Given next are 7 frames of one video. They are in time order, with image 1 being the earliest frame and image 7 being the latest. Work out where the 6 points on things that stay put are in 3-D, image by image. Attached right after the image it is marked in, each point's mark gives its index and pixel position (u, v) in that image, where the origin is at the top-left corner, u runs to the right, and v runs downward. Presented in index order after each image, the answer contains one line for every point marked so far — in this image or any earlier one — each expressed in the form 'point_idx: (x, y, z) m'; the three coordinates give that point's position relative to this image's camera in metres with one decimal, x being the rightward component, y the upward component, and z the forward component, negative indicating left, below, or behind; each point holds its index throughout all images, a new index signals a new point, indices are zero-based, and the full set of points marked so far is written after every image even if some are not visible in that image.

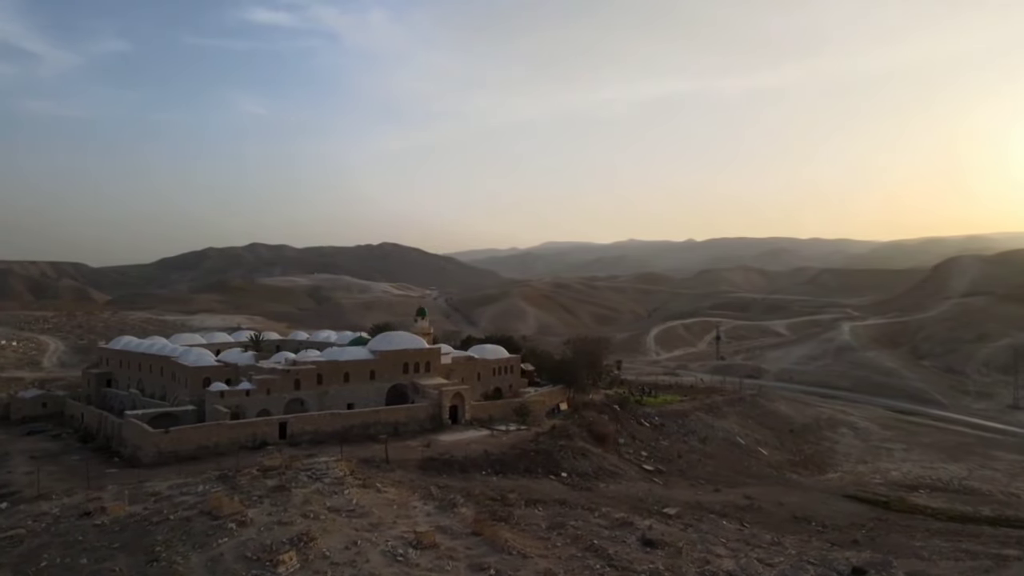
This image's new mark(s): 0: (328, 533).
0: (-3.5, -4.7, +14.2) m
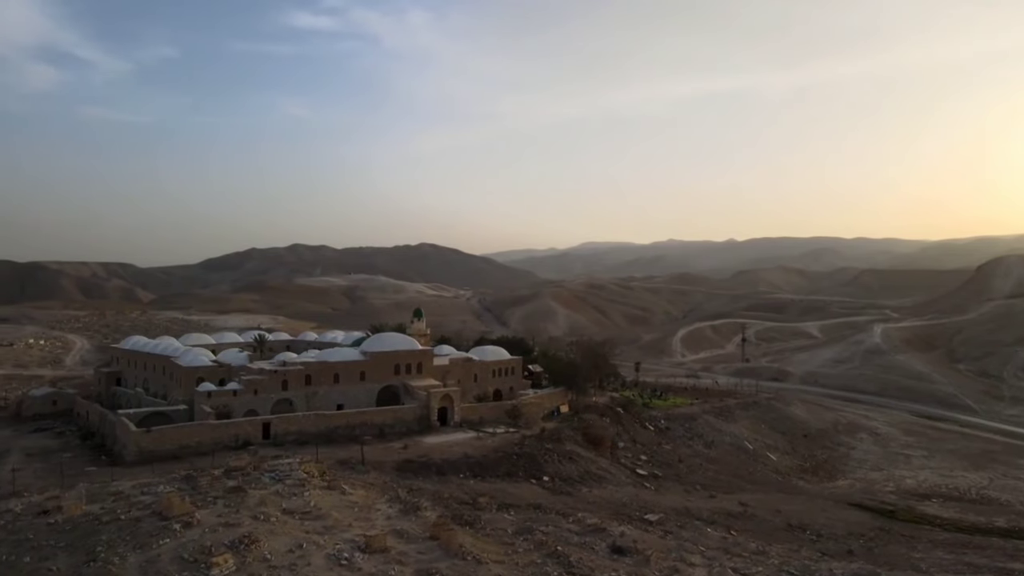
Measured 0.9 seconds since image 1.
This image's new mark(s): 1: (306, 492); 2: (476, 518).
0: (-4.5, -4.7, +14.2) m
1: (-4.7, -4.6, +16.9) m
2: (-0.9, -5.7, +18.4) m
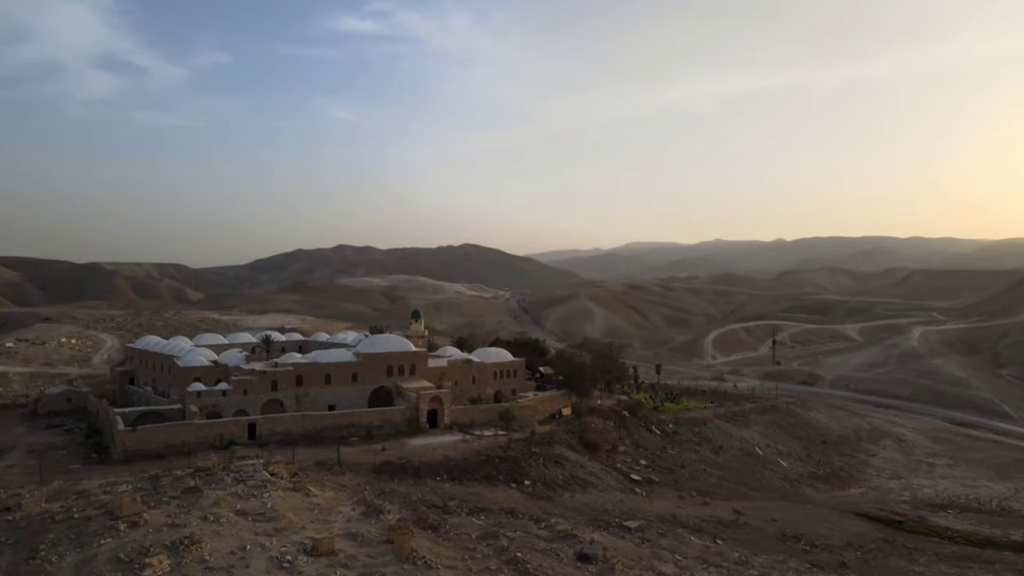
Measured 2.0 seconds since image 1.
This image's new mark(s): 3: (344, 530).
0: (-5.6, -4.8, +14.3) m
1: (-5.6, -4.7, +17.0) m
2: (-1.7, -5.7, +18.3) m
3: (-3.7, -5.3, +16.3) m
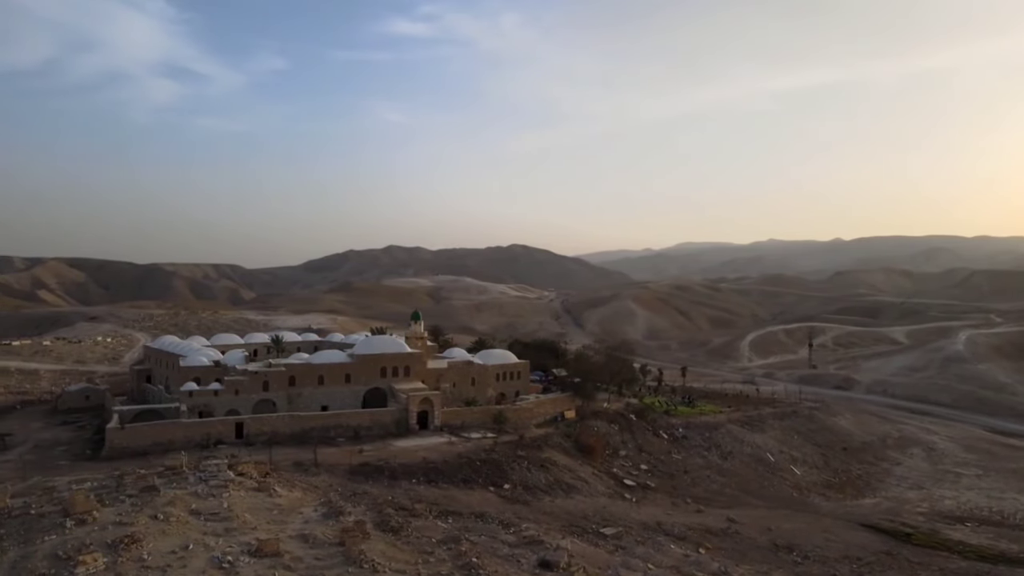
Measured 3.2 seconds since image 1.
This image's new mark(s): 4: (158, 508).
0: (-6.8, -4.8, +14.5) m
1: (-6.6, -4.7, +17.2) m
2: (-2.6, -5.8, +18.2) m
3: (-4.7, -5.3, +16.4) m
4: (-7.4, -4.6, +15.6) m
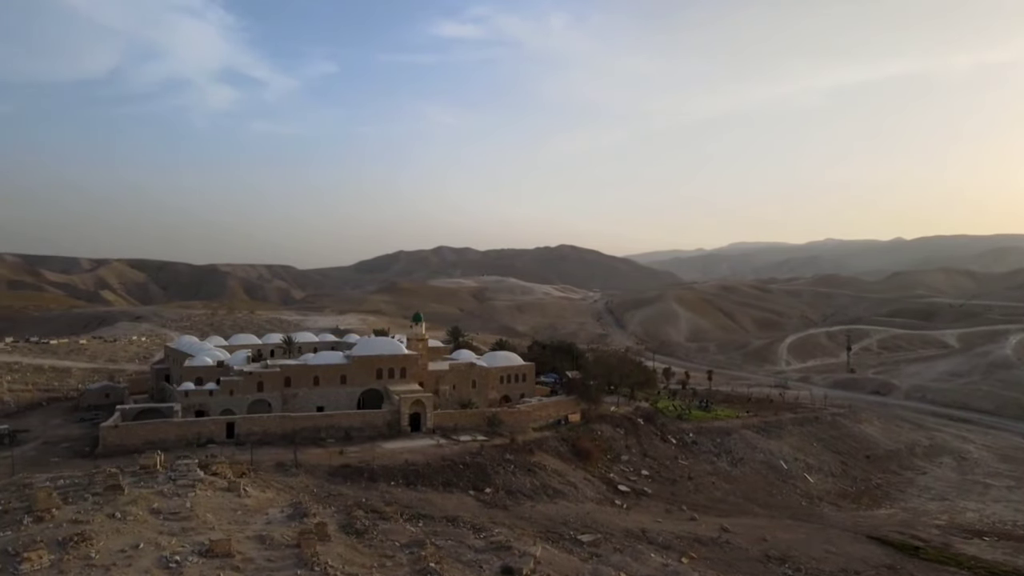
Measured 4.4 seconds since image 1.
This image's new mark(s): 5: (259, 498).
0: (-7.9, -4.9, +14.8) m
1: (-7.5, -4.8, +17.4) m
2: (-3.5, -5.9, +18.2) m
3: (-5.6, -5.4, +16.5) m
4: (-8.4, -4.7, +16.0) m
5: (-6.3, -5.2, +18.5) m
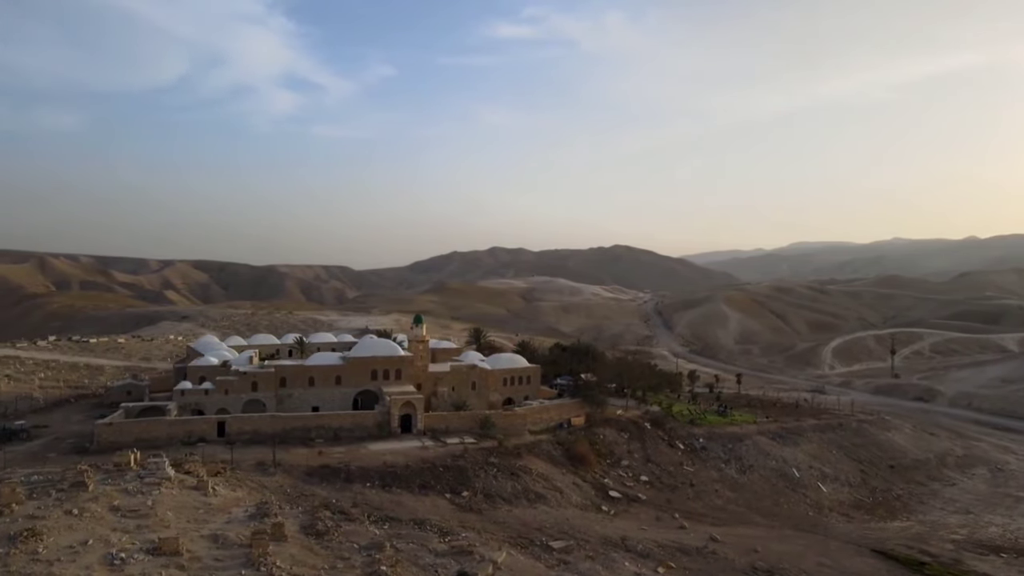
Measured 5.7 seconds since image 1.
0: (-9.1, -4.9, +15.2) m
1: (-8.5, -4.8, +17.8) m
2: (-4.4, -5.9, +18.3) m
3: (-6.7, -5.5, +16.8) m
4: (-9.5, -4.7, +16.4) m
5: (-7.2, -5.3, +18.8) m
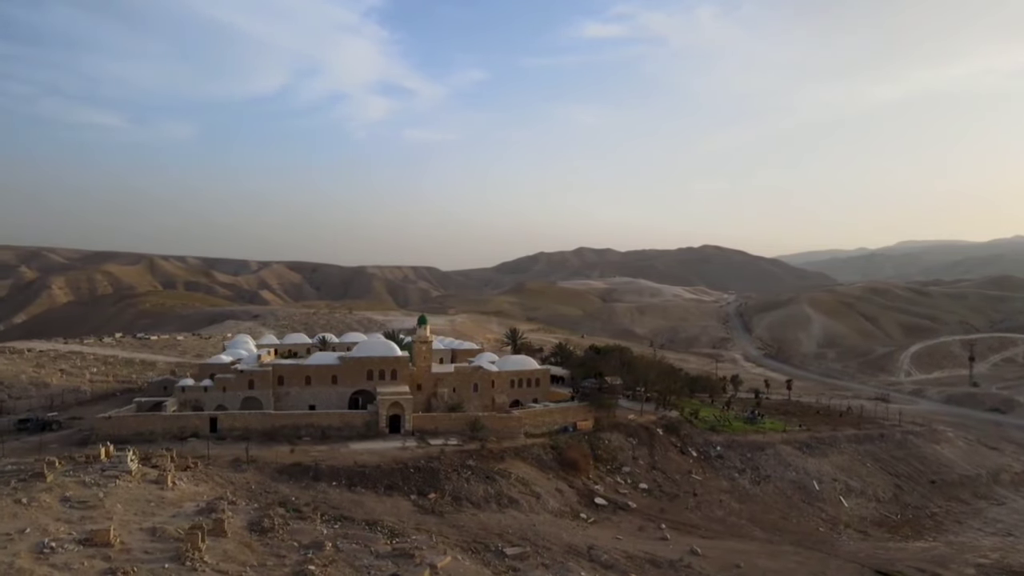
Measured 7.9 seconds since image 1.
0: (-10.8, -5.0, +16.0) m
1: (-9.9, -4.9, +18.6) m
2: (-5.8, -5.9, +18.6) m
3: (-8.3, -5.5, +17.4) m
4: (-11.1, -4.7, +17.3) m
5: (-8.5, -5.3, +19.4) m
